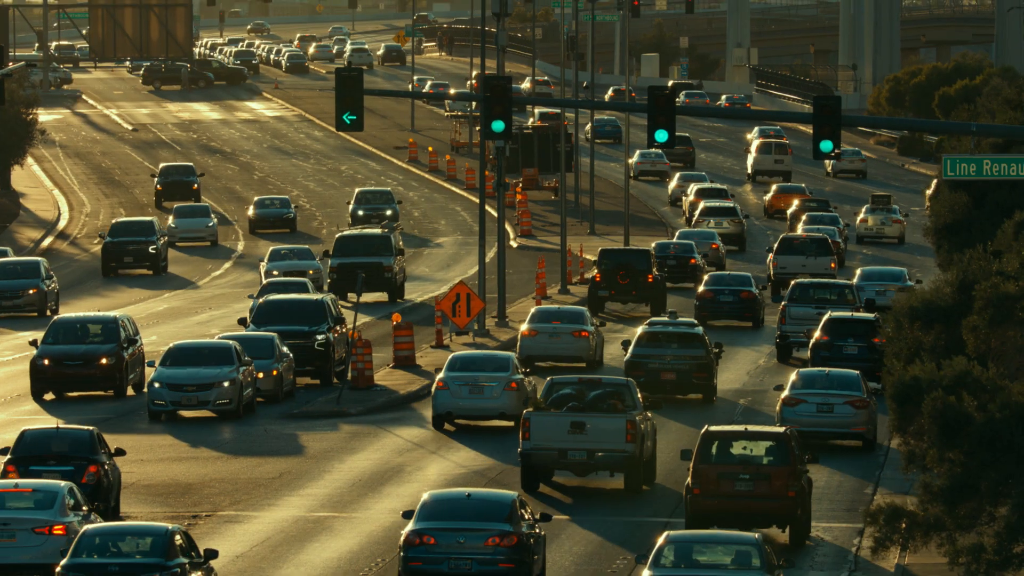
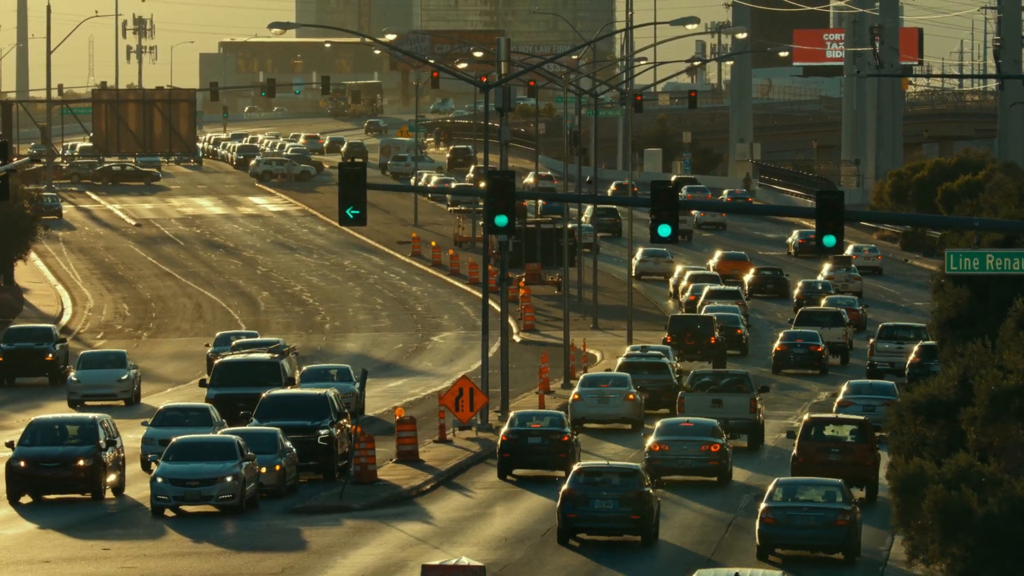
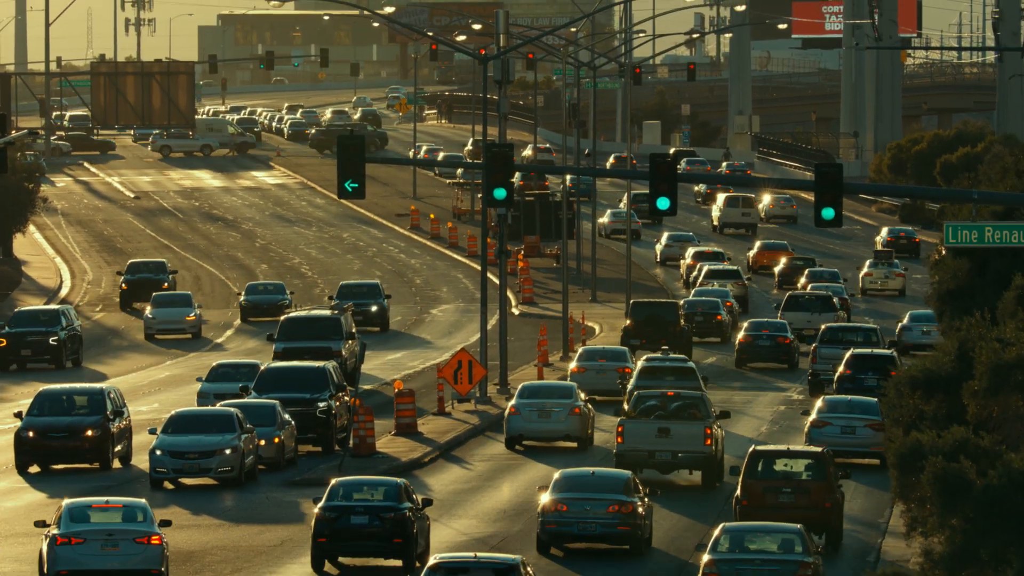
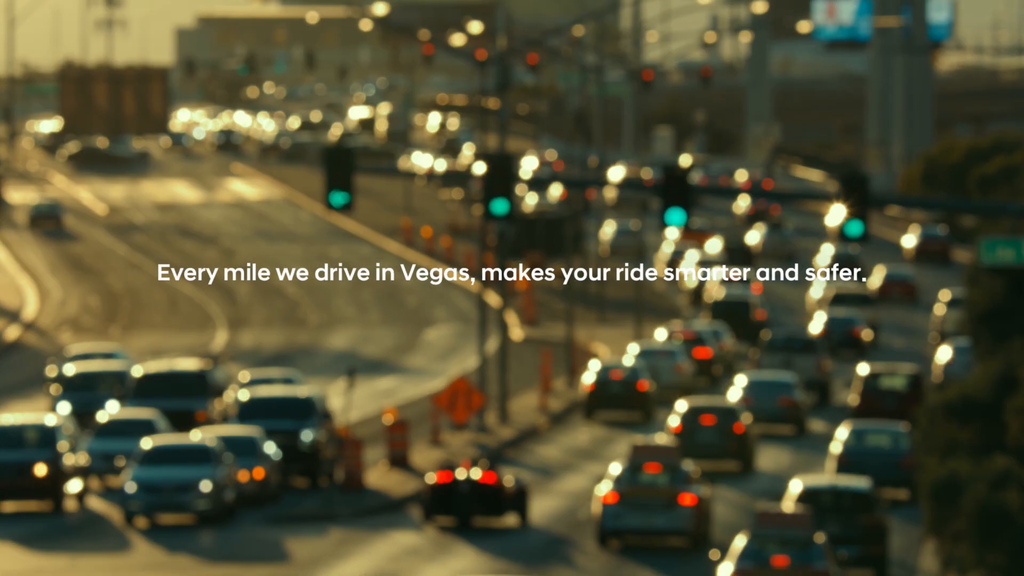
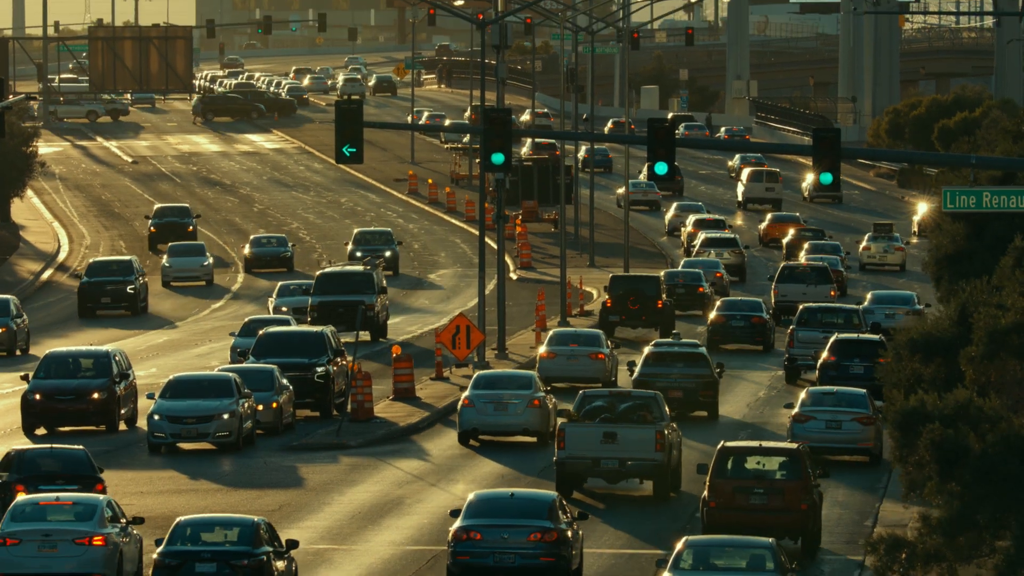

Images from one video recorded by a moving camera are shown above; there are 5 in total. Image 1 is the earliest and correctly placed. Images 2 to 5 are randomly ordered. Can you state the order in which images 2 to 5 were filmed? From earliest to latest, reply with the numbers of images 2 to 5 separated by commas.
5, 3, 2, 4
